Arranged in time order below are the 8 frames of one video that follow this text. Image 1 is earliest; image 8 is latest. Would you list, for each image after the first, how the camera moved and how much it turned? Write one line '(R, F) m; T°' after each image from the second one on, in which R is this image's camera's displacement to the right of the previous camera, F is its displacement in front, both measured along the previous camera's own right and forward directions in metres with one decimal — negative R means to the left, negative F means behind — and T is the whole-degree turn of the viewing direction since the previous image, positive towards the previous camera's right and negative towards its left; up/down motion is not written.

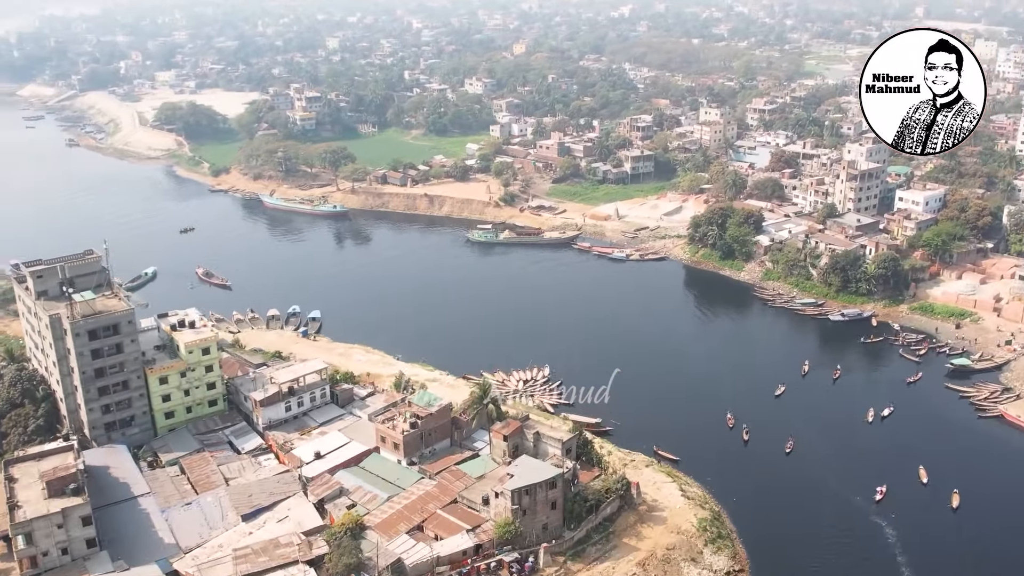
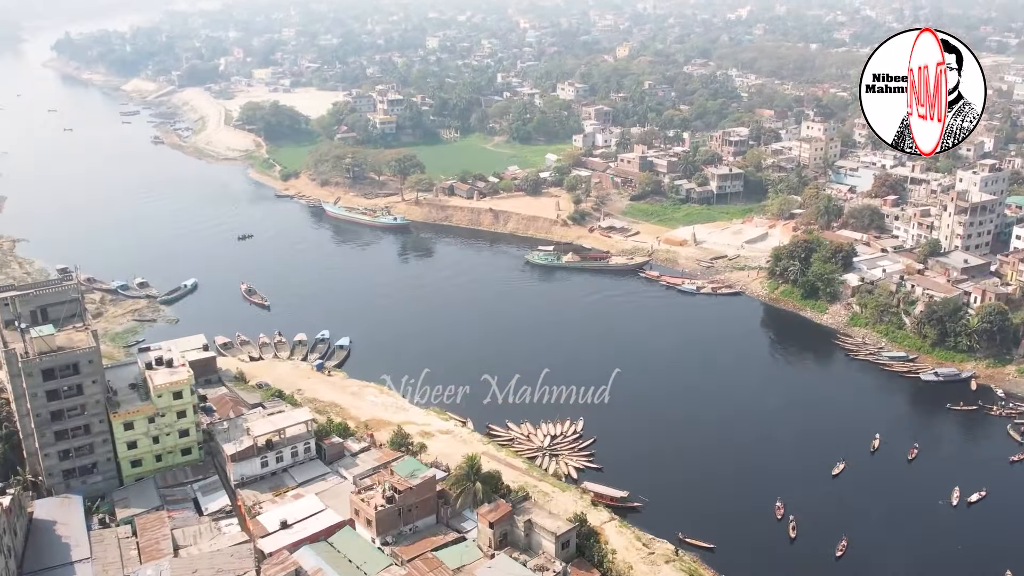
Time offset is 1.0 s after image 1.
(+3.1, +4.8) m; -7°
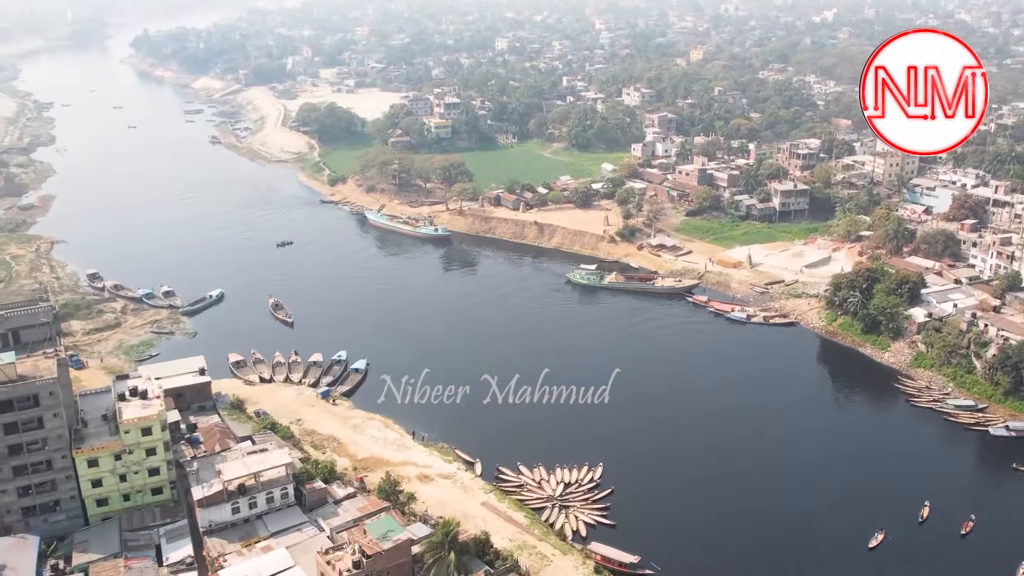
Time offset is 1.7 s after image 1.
(+2.1, +3.2) m; -5°
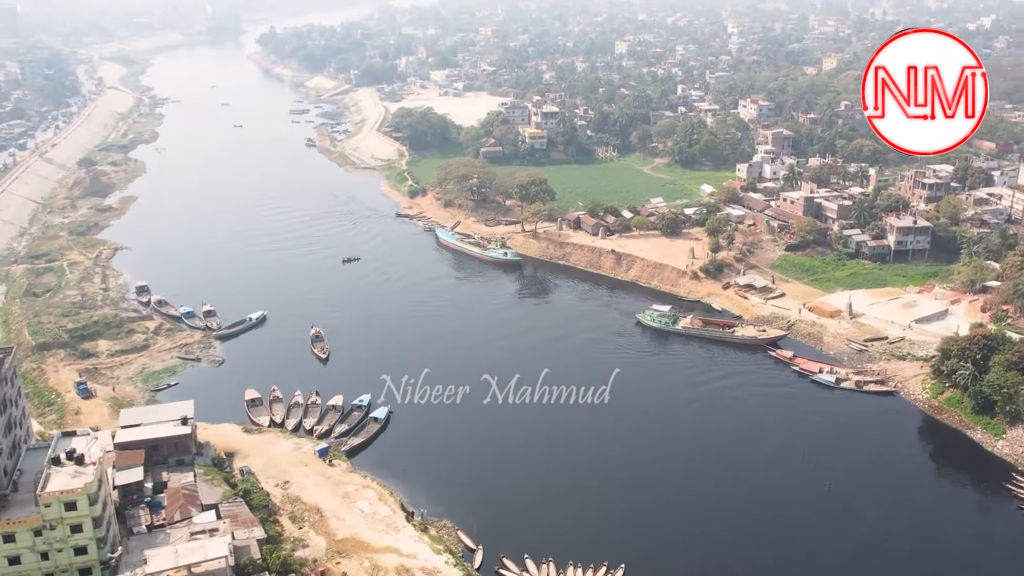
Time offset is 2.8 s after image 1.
(+3.3, +5.3) m; -8°
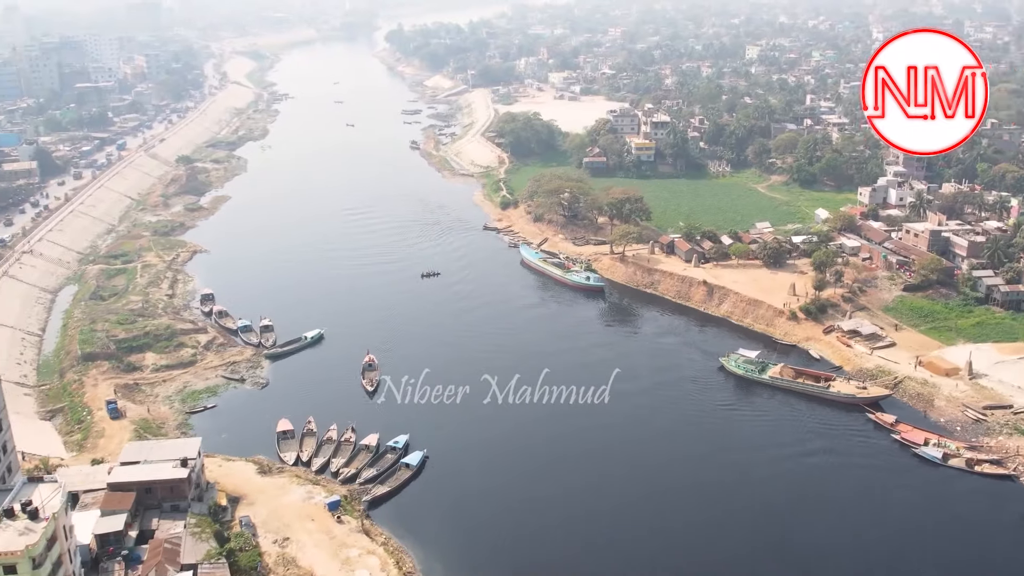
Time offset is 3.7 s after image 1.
(+2.6, +4.1) m; -8°
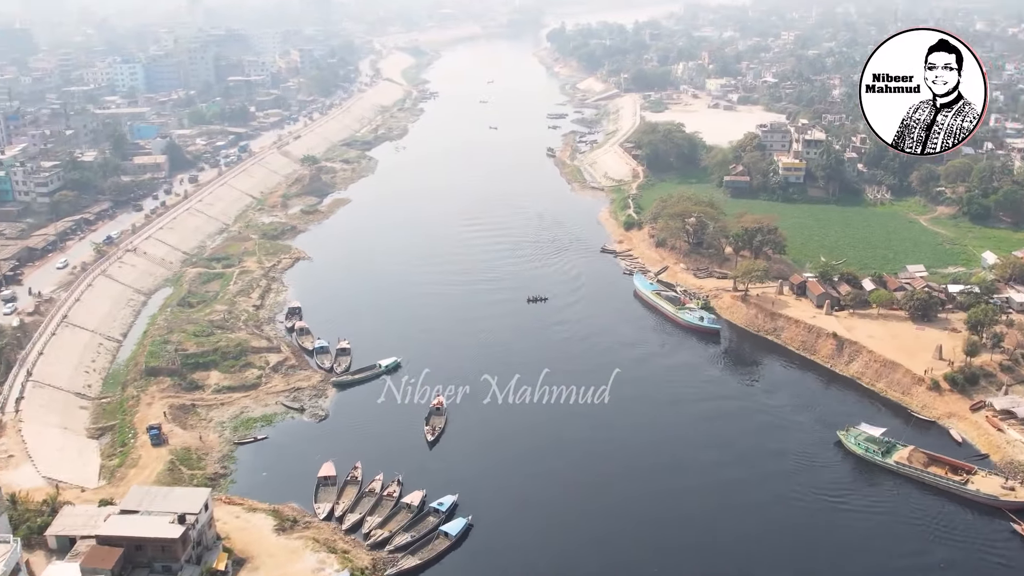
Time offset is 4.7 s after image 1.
(+2.8, +4.7) m; -10°
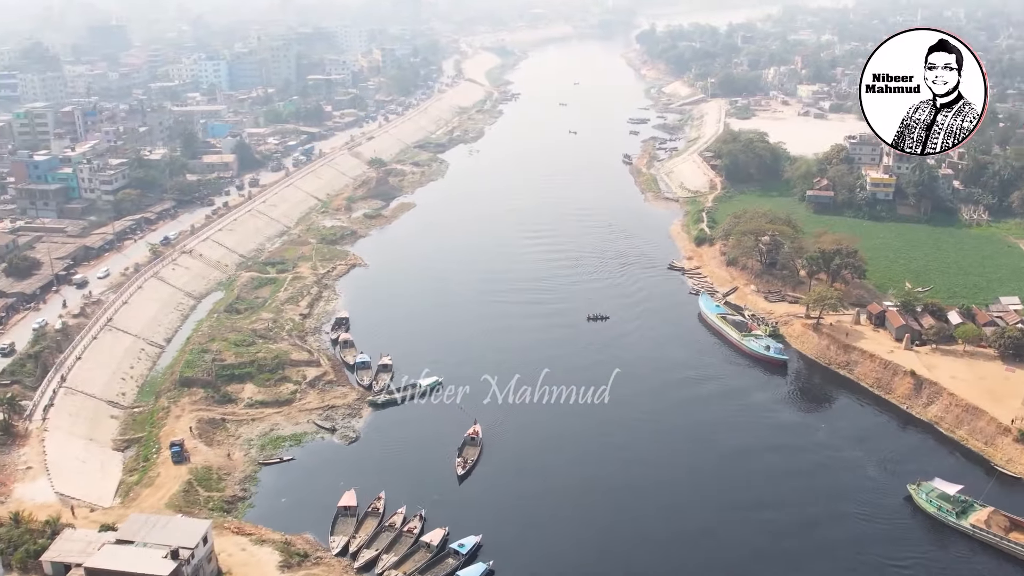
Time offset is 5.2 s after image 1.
(+1.6, +2.4) m; -5°
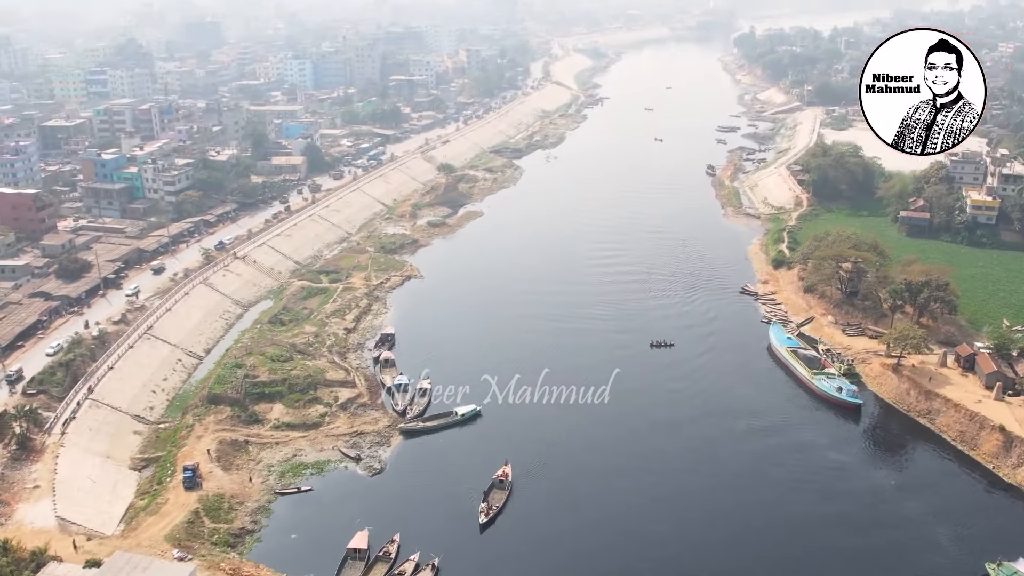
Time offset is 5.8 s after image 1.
(+1.8, +2.7) m; -6°
